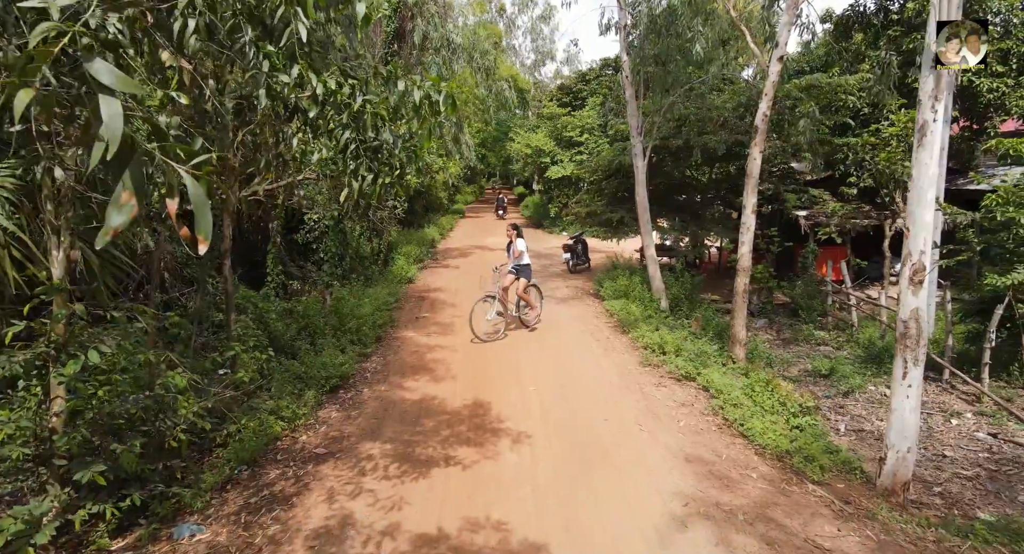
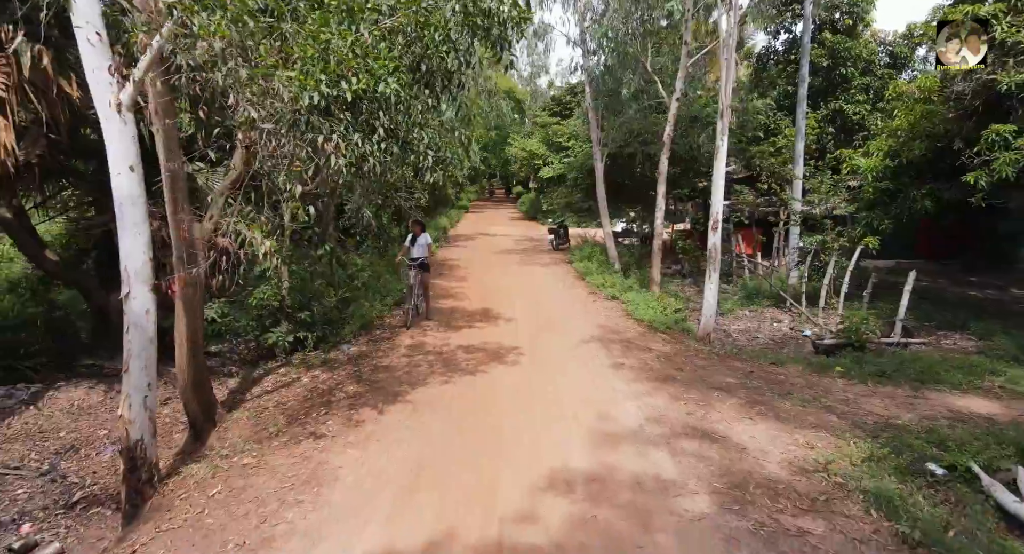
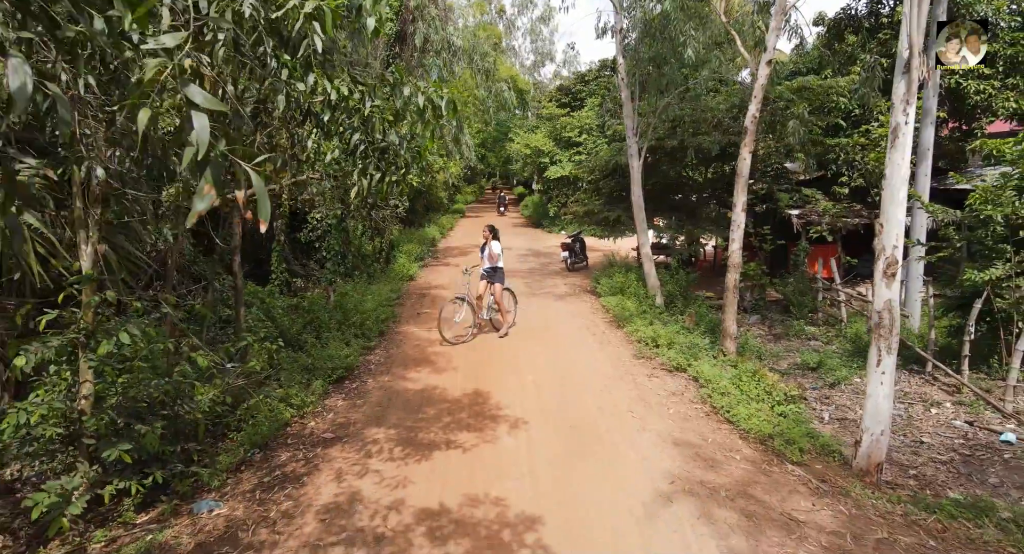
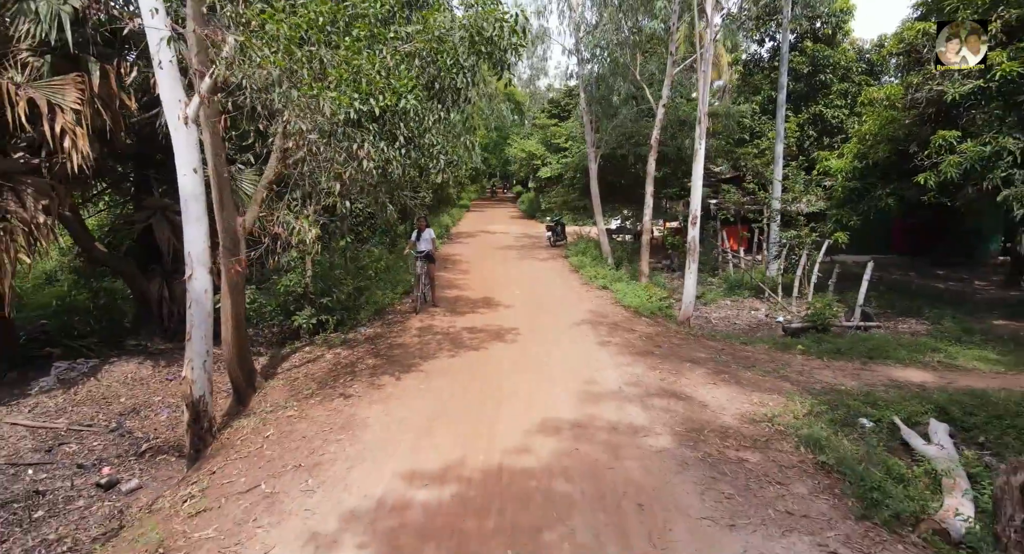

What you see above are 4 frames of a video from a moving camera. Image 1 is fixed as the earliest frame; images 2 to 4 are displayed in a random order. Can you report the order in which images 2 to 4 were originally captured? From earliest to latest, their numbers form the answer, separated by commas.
3, 2, 4
